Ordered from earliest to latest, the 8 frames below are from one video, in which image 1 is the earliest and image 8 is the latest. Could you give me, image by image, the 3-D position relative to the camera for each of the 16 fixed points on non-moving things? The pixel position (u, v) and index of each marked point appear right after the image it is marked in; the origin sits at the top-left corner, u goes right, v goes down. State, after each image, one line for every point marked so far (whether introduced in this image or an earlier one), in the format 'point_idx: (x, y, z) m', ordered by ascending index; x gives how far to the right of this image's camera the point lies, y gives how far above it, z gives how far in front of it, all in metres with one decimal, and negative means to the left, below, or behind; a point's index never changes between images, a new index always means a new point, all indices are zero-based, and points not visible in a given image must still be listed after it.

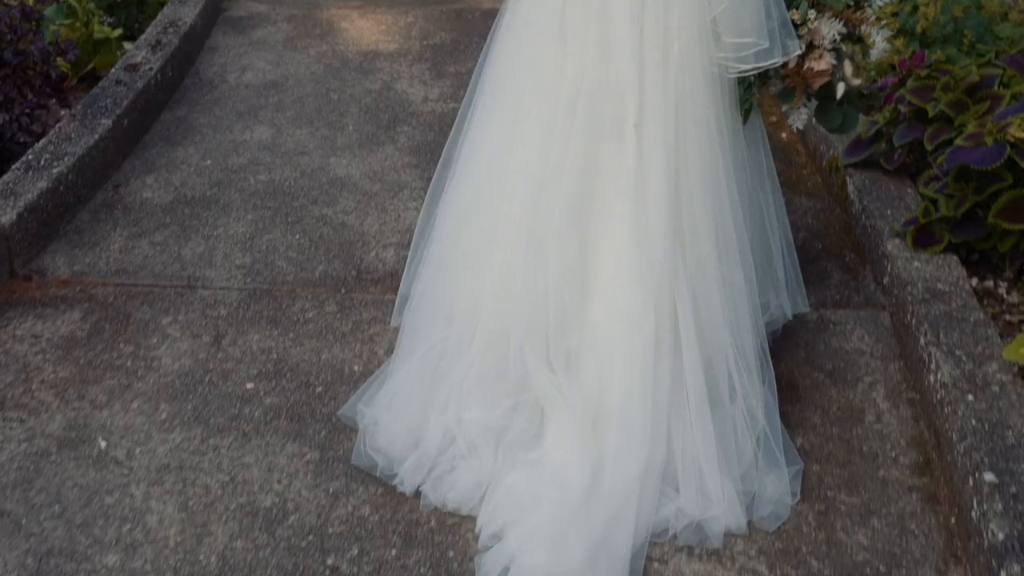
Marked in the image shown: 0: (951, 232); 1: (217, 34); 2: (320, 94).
0: (+1.0, +0.1, +2.8) m
1: (-1.3, +1.1, +5.1) m
2: (-0.7, +0.7, +4.4) m
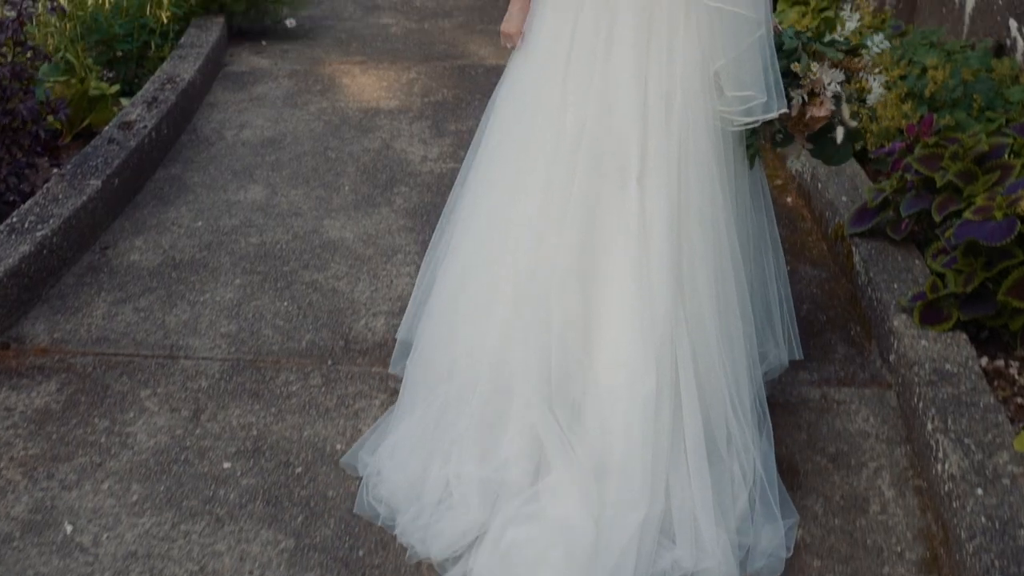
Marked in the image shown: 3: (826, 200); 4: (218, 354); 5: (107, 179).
0: (+1.0, 0.0, +2.7) m
1: (-1.2, +0.8, +5.0) m
2: (-0.7, +0.5, +4.4) m
3: (+1.0, +0.3, +3.6) m
4: (-0.7, -0.2, +3.0) m
5: (-1.2, +0.3, +3.7) m
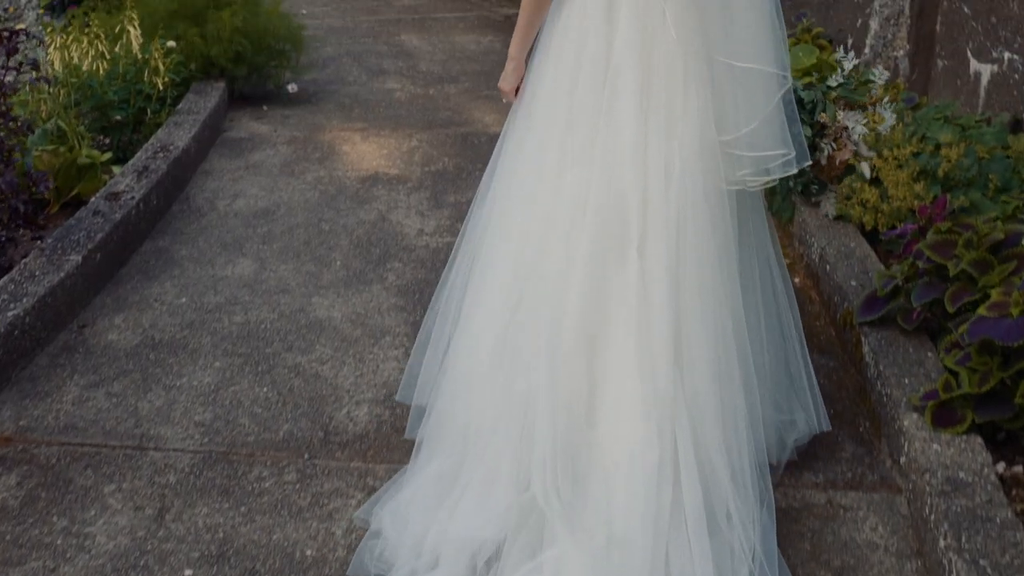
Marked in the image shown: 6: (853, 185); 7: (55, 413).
0: (+1.0, -0.3, +2.6) m
1: (-1.2, +0.5, +4.9) m
2: (-0.7, +0.2, +4.3) m
3: (+0.9, 0.0, +3.5) m
4: (-0.8, -0.4, +2.8) m
5: (-1.3, +0.1, +3.5) m
6: (+1.1, +0.3, +3.9) m
7: (-1.1, -0.3, +2.9) m
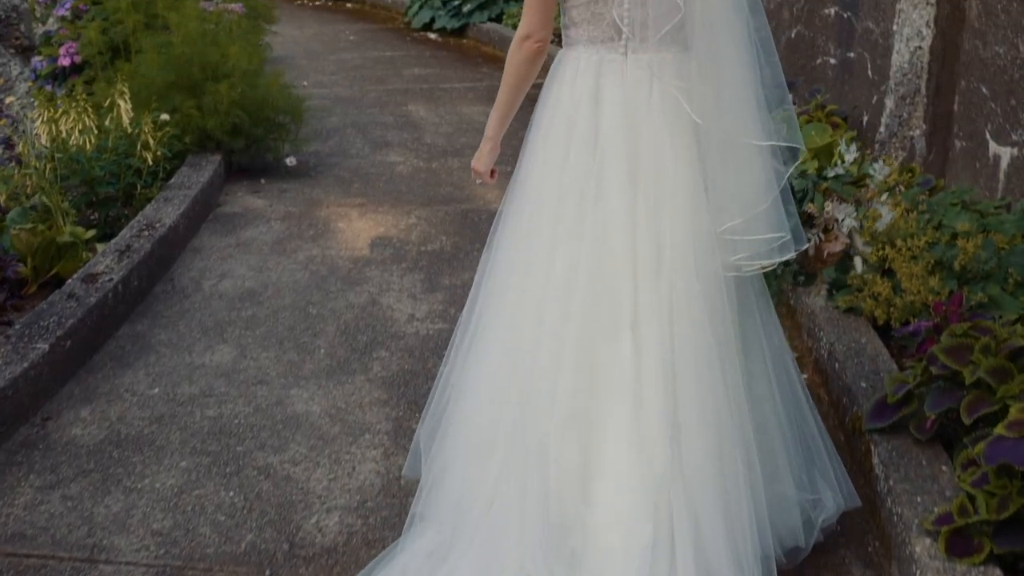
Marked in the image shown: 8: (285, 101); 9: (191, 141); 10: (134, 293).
0: (+0.9, -0.5, +2.3) m
1: (-1.2, +0.2, +4.8) m
2: (-0.7, -0.1, +4.1) m
3: (+0.9, -0.3, +3.3) m
4: (-0.8, -0.6, +2.6) m
5: (-1.3, -0.2, +3.4) m
6: (+1.1, 0.0, +3.7) m
7: (-1.2, -0.5, +2.7) m
8: (-1.0, +0.9, +5.5) m
9: (-1.4, +0.7, +5.3) m
10: (-1.3, 0.0, +4.0) m
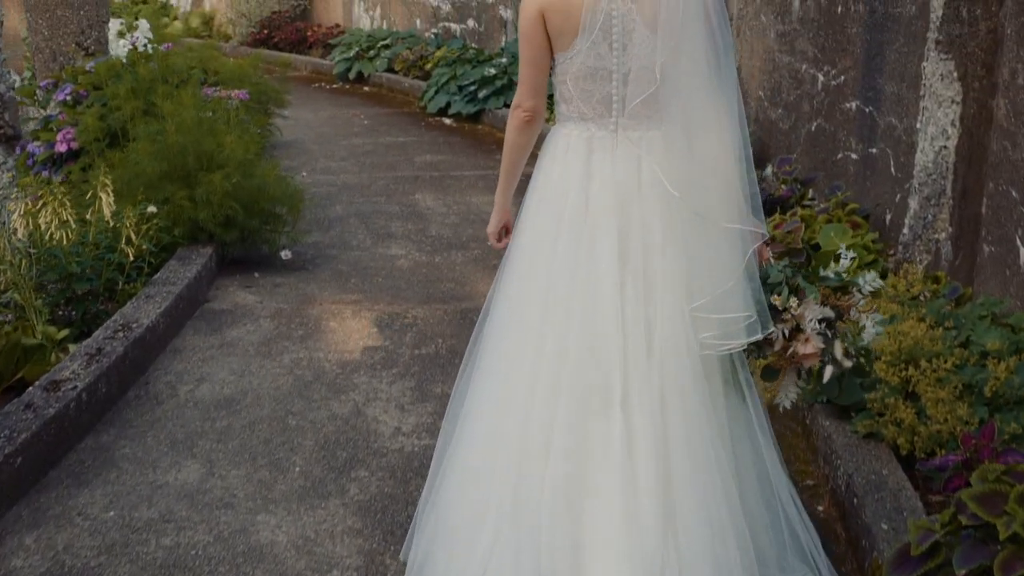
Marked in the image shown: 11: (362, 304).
0: (+0.9, -0.7, +2.0) m
1: (-1.2, -0.2, +4.5) m
2: (-0.8, -0.4, +3.8) m
3: (+0.9, -0.6, +3.0) m
4: (-0.9, -0.8, +2.3) m
5: (-1.3, -0.4, +3.1) m
6: (+1.1, -0.3, +3.4) m
7: (-1.2, -0.8, +2.5) m
8: (-1.0, +0.4, +5.3) m
9: (-1.4, +0.2, +5.1) m
10: (-1.3, -0.4, +3.7) m
11: (-0.6, -0.1, +5.0) m
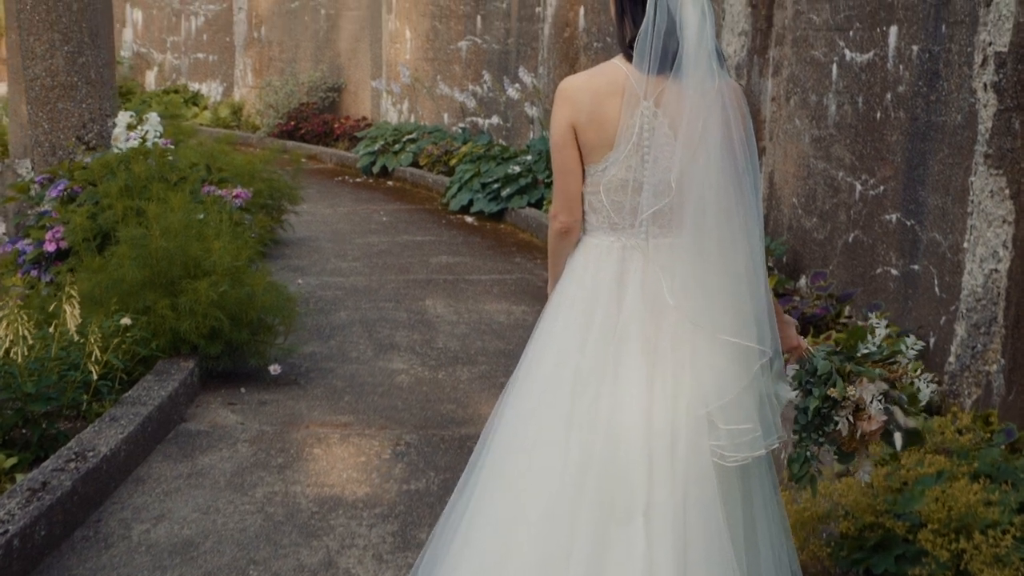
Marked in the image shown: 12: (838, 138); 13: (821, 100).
0: (+0.8, -1.0, +1.5) m
1: (-1.2, -0.6, +4.1) m
2: (-0.8, -0.8, +3.4) m
3: (+0.8, -0.9, +2.5) m
4: (-0.9, -1.1, +1.9) m
5: (-1.4, -0.8, +2.7) m
6: (+1.0, -0.7, +2.9) m
7: (-1.3, -1.0, +2.0) m
8: (-1.0, 0.0, +4.9) m
9: (-1.4, -0.2, +4.7) m
10: (-1.3, -0.7, +3.3) m
11: (-0.6, -0.5, +4.6) m
12: (+1.6, +0.7, +5.8) m
13: (+1.5, +1.0, +6.0) m
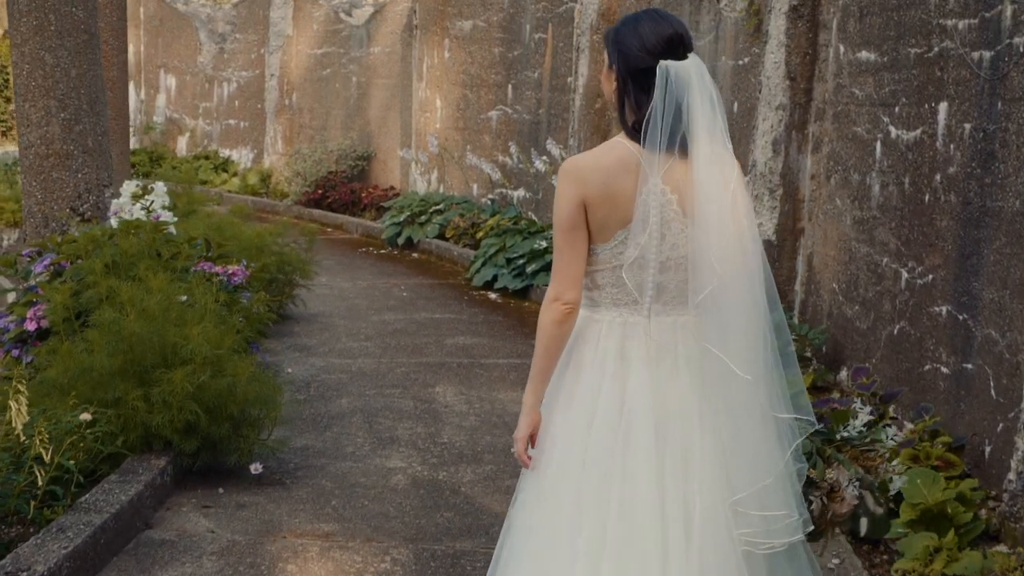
0: (+0.7, -1.2, +1.0) m
1: (-1.2, -0.9, +3.7) m
2: (-0.8, -1.0, +2.9) m
3: (+0.7, -1.2, +1.9) m
4: (-1.0, -1.3, +1.4) m
5: (-1.4, -1.0, +2.2) m
6: (+1.0, -0.9, +2.3) m
7: (-1.4, -1.2, +1.5) m
8: (-1.0, -0.4, +4.5) m
9: (-1.4, -0.5, +4.3) m
10: (-1.3, -1.0, +2.9) m
11: (-0.6, -0.9, +4.1) m
12: (+1.6, +0.3, +5.3) m
13: (+1.6, +0.5, +5.5) m
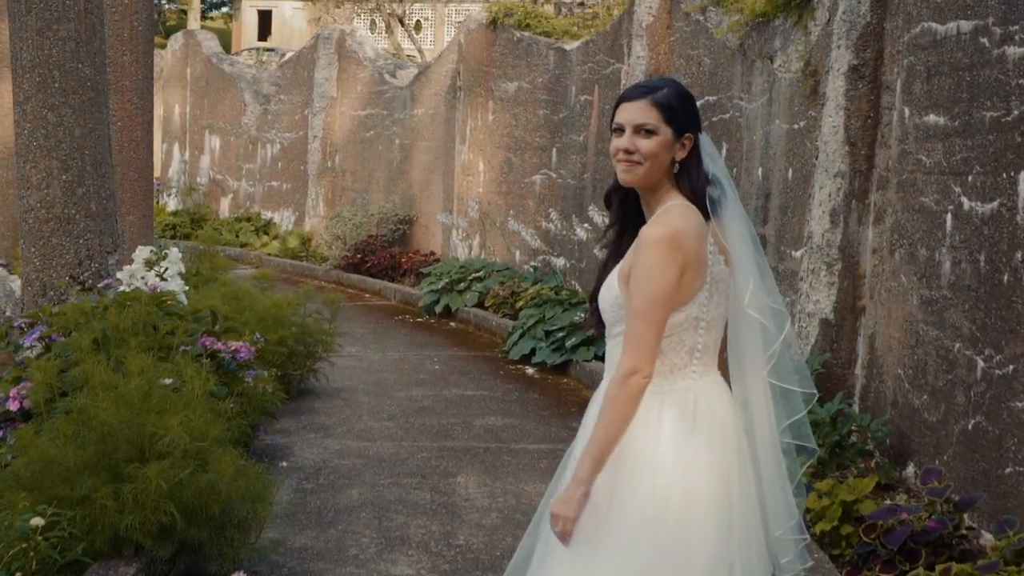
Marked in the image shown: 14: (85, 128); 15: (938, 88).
0: (+0.6, -1.3, +0.3) m
1: (-1.2, -1.1, +3.2) m
2: (-0.8, -1.2, +2.4) m
3: (+0.7, -1.3, +1.3) m
4: (-1.1, -1.4, +0.8) m
5: (-1.5, -1.1, +1.7) m
6: (+0.9, -1.1, +1.7) m
7: (-1.5, -1.3, +1.0) m
8: (-0.9, -0.7, +4.0) m
9: (-1.3, -0.8, +3.8) m
10: (-1.4, -1.1, +2.3) m
11: (-0.6, -1.1, +3.6) m
12: (+1.8, -0.1, +4.7) m
13: (+1.7, +0.1, +5.0) m
14: (-2.0, +0.8, +5.7) m
15: (+1.8, +0.8, +4.9) m
